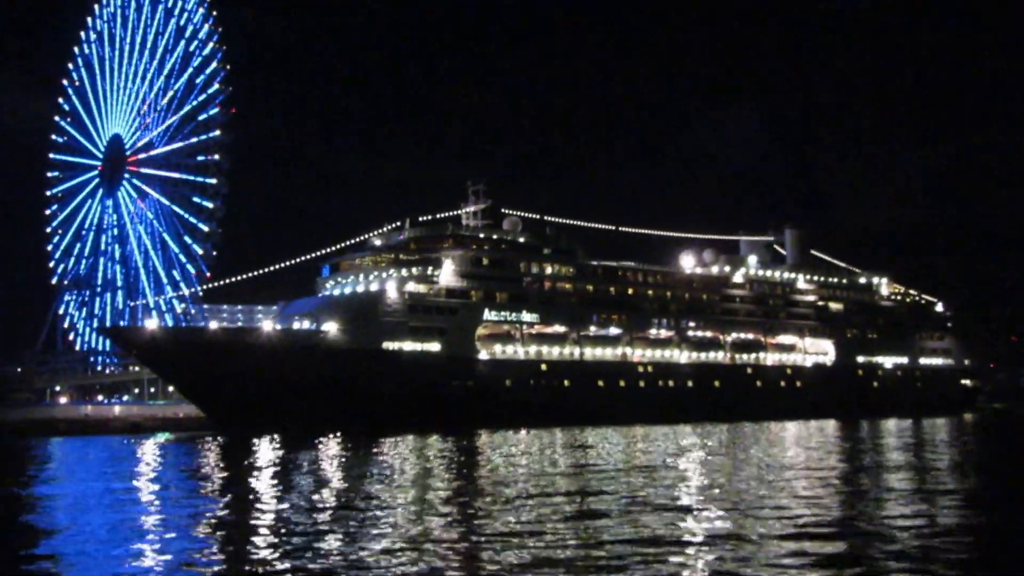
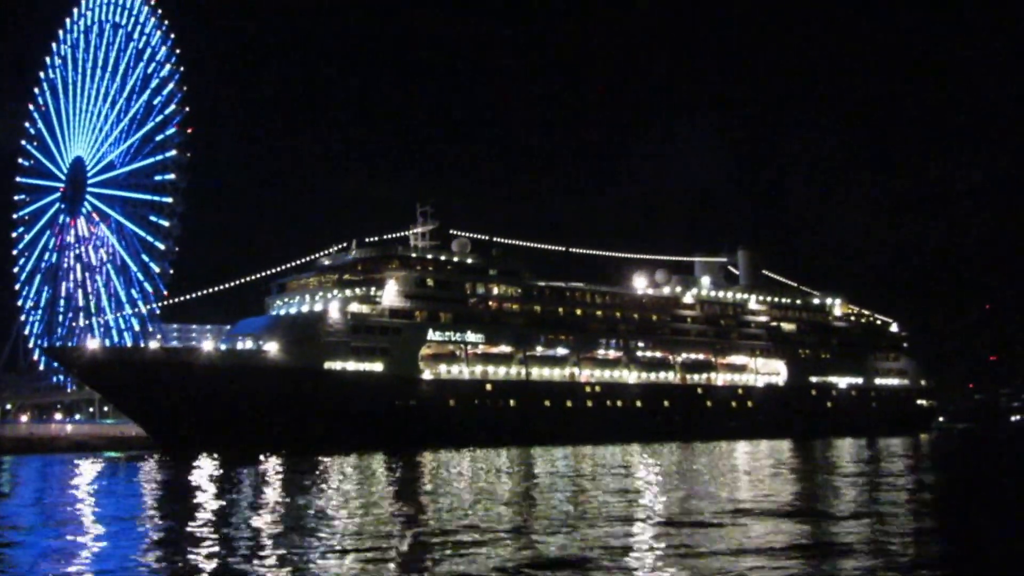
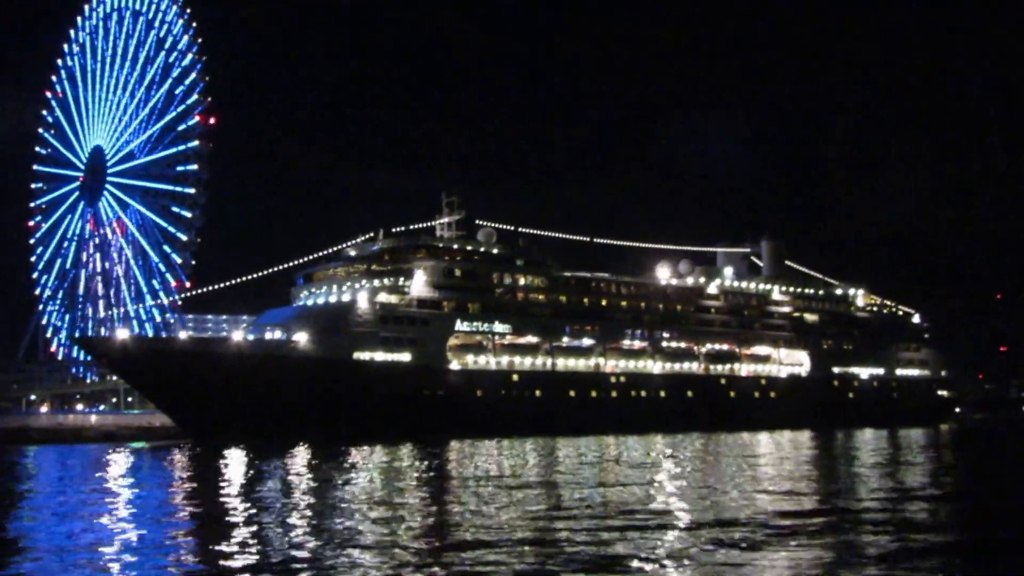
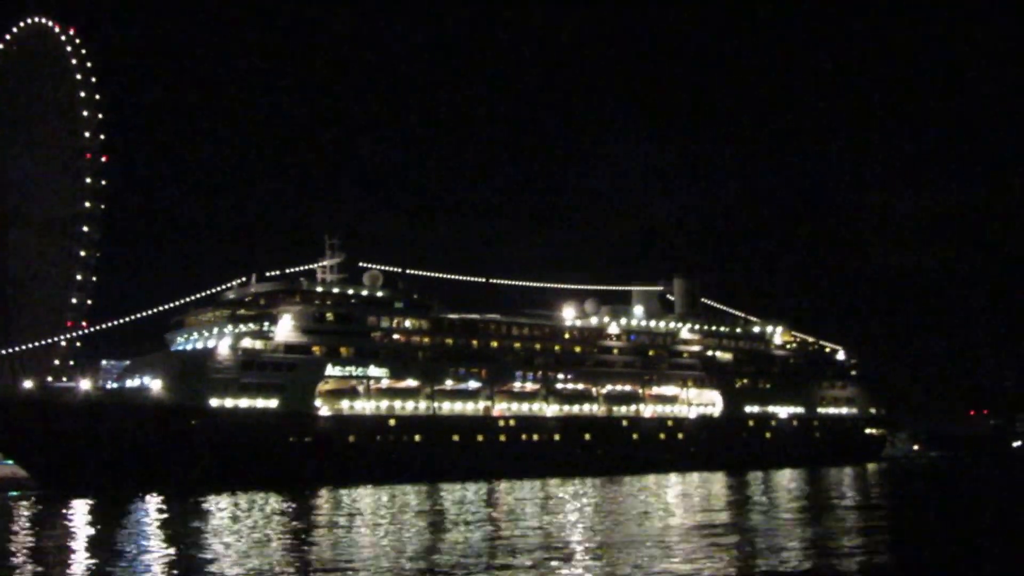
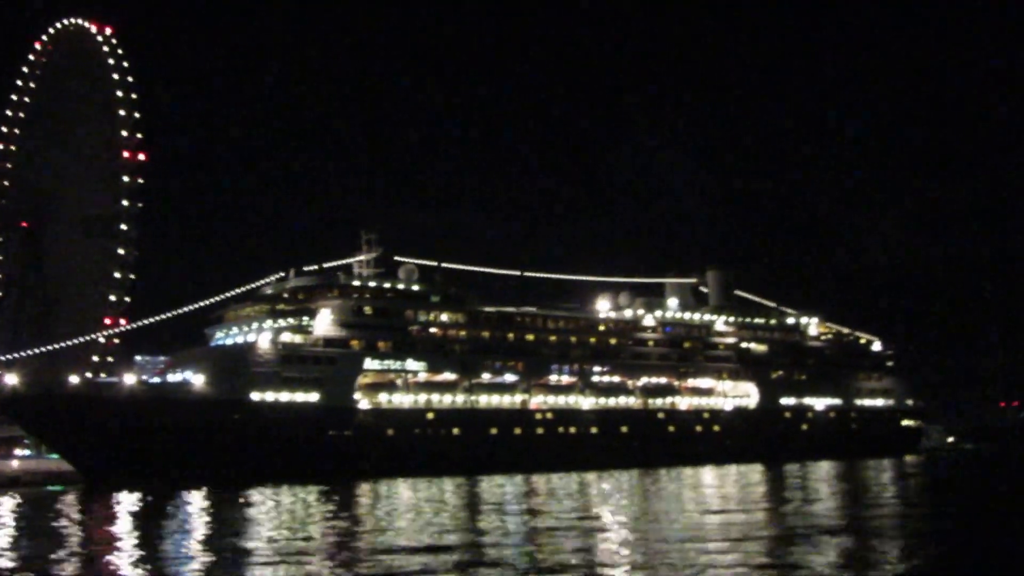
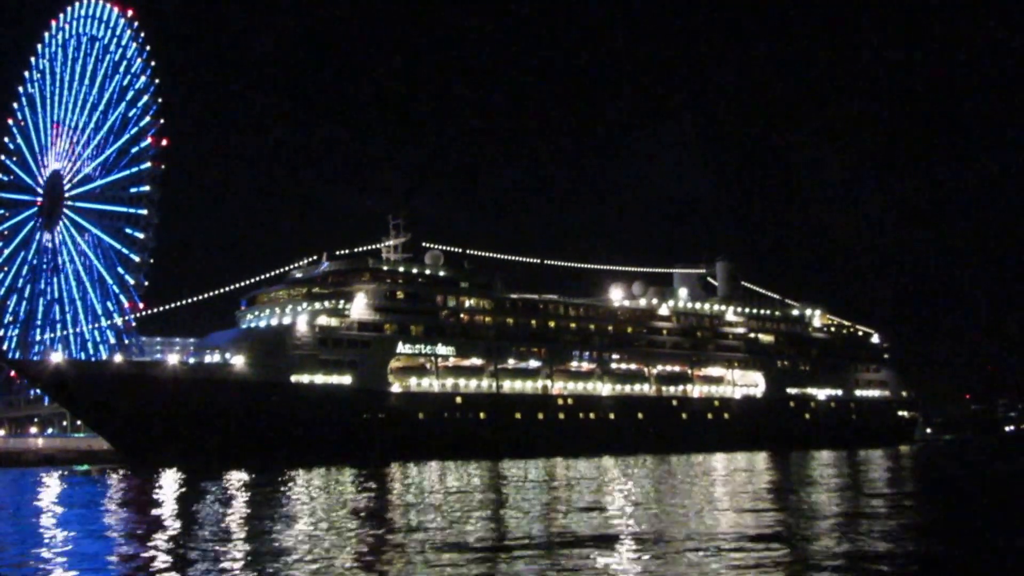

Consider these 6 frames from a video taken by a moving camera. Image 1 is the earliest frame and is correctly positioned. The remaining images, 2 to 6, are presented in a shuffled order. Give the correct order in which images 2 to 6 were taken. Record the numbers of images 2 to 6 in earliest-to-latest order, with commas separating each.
3, 2, 6, 5, 4
